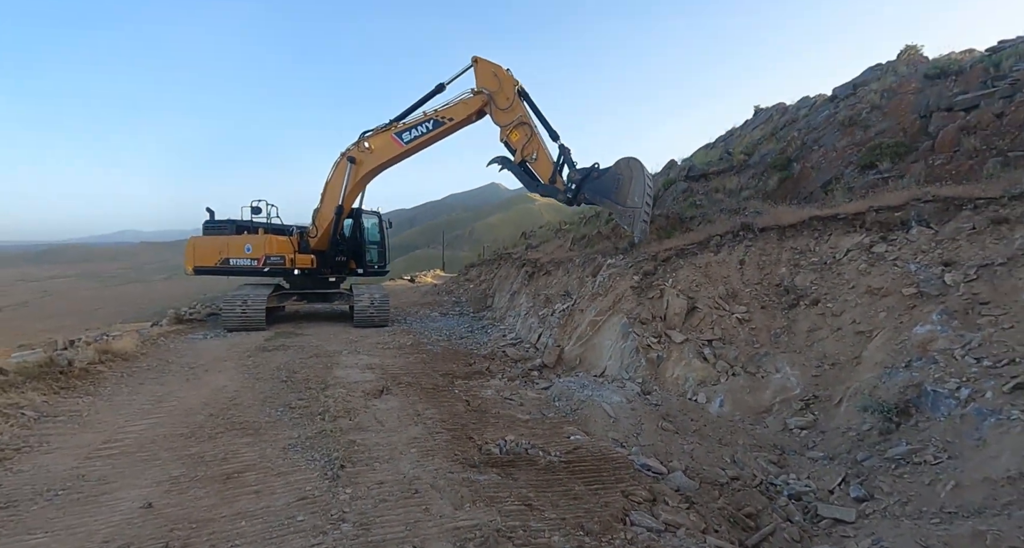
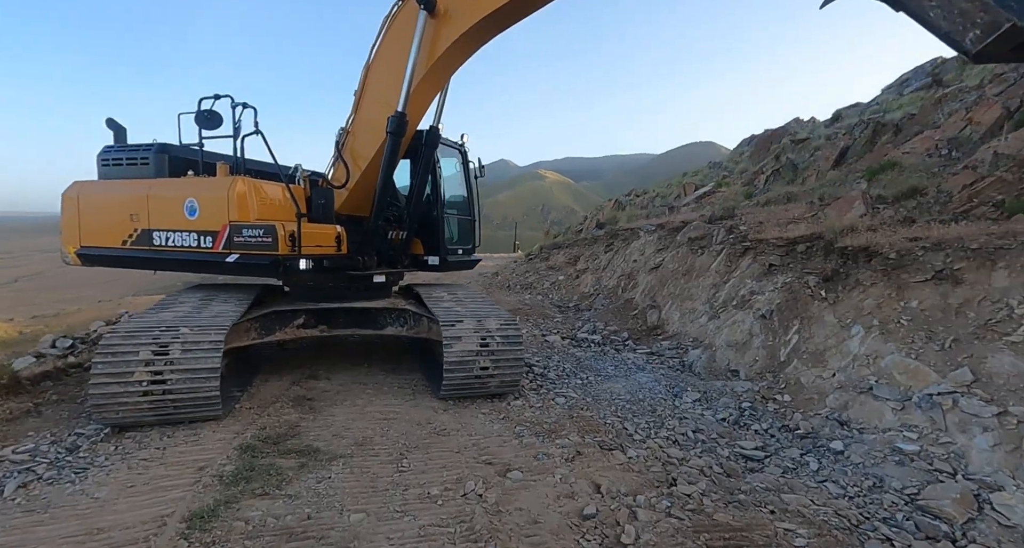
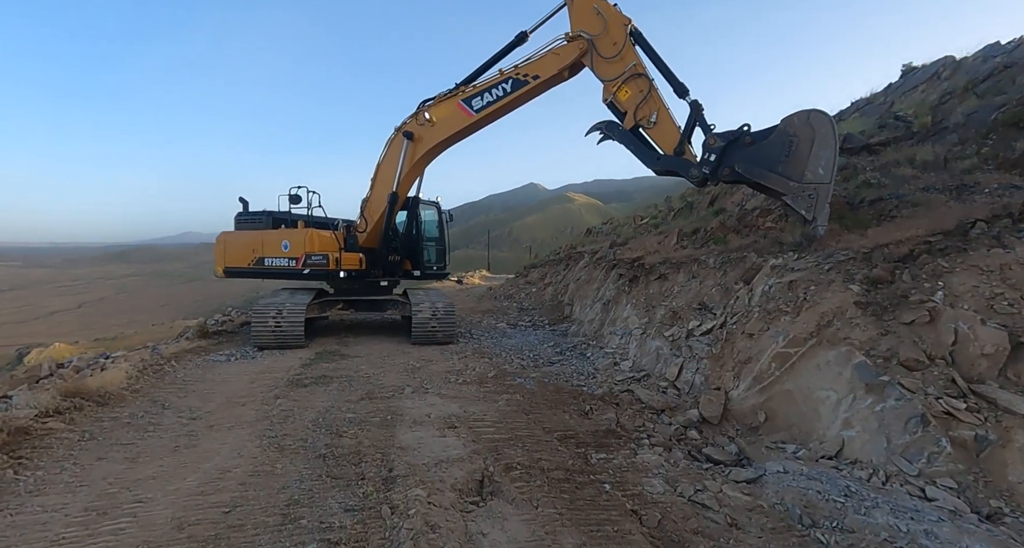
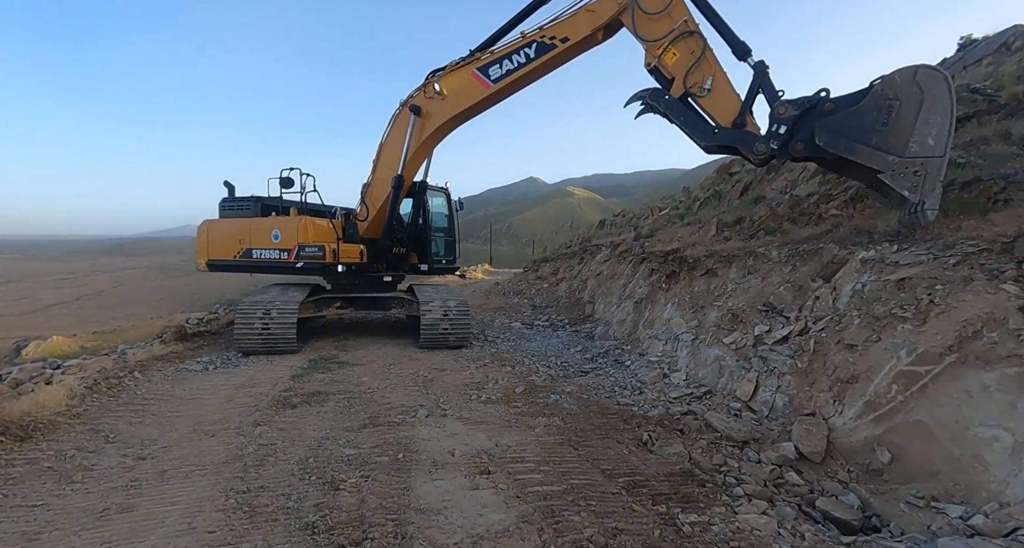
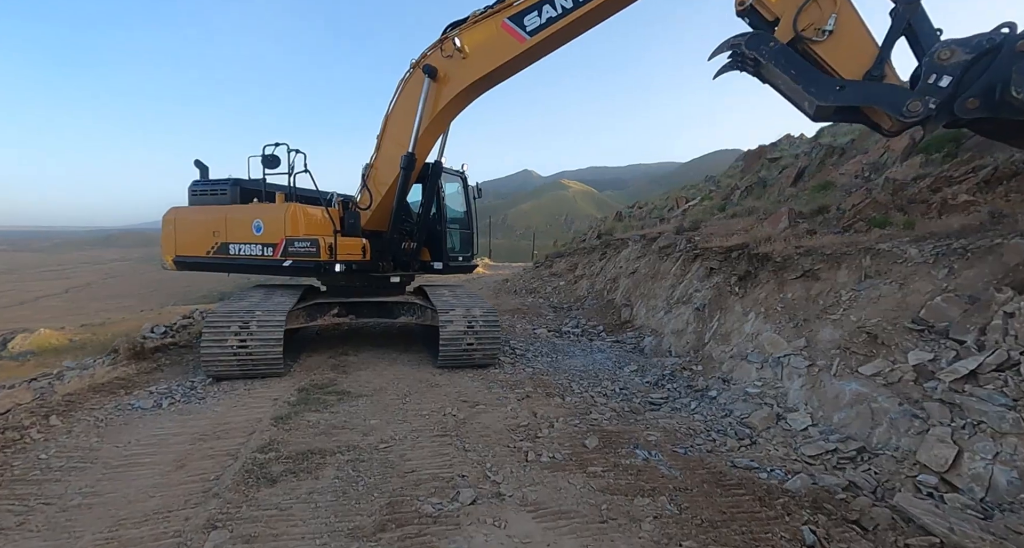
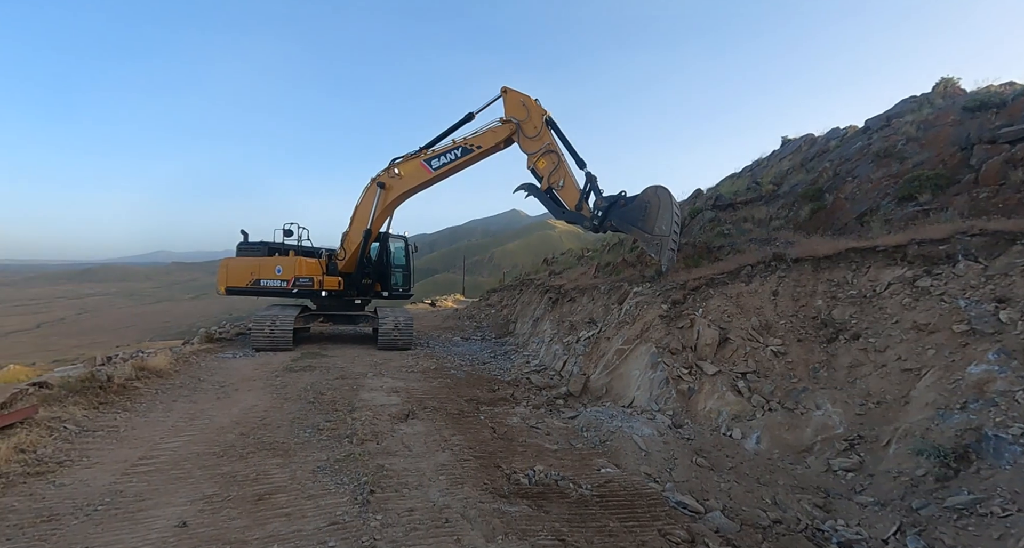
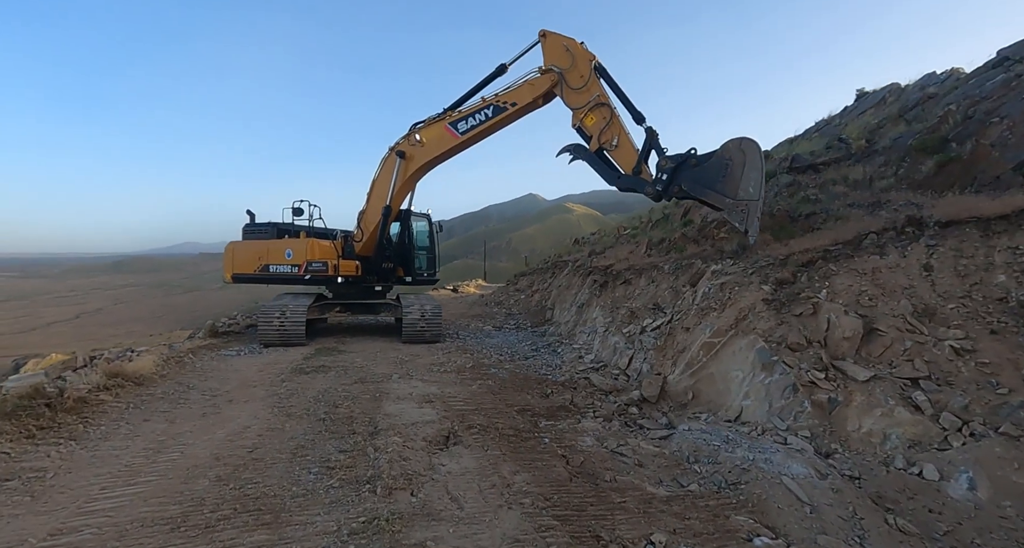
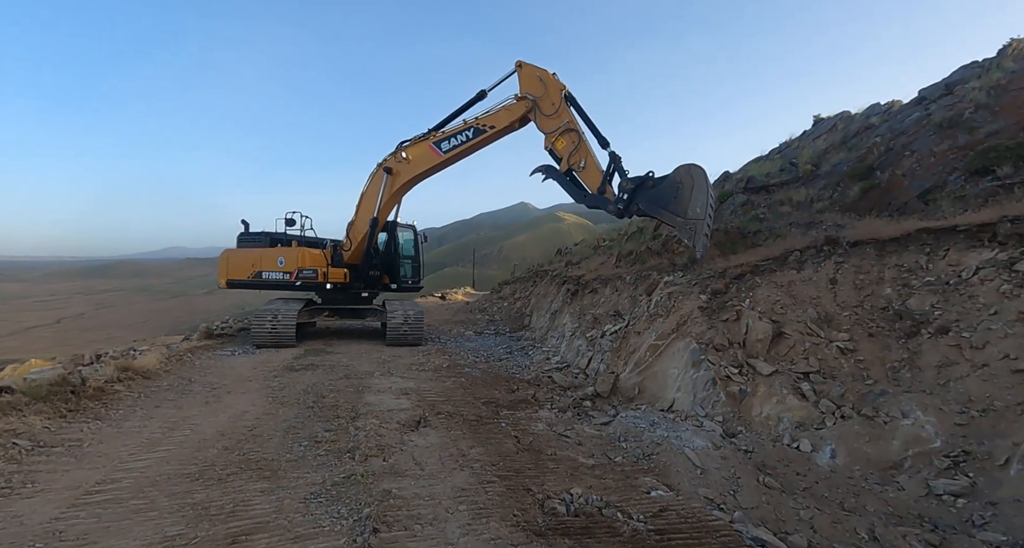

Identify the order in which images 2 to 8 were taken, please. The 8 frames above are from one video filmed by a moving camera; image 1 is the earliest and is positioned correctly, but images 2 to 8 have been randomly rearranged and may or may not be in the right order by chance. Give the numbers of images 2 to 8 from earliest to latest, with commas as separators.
6, 8, 7, 3, 4, 5, 2
